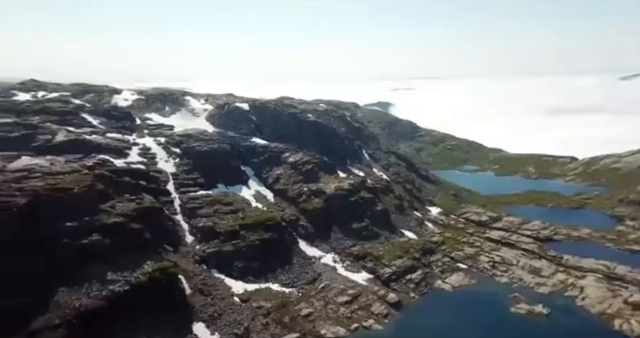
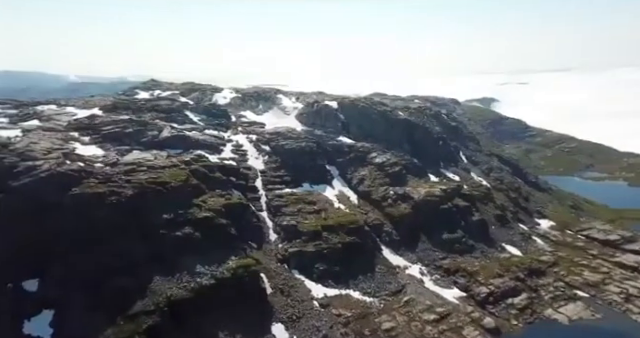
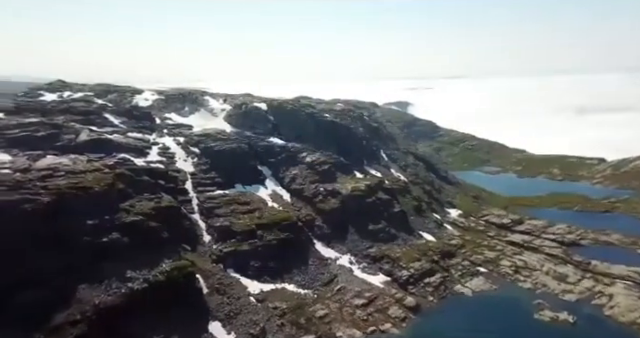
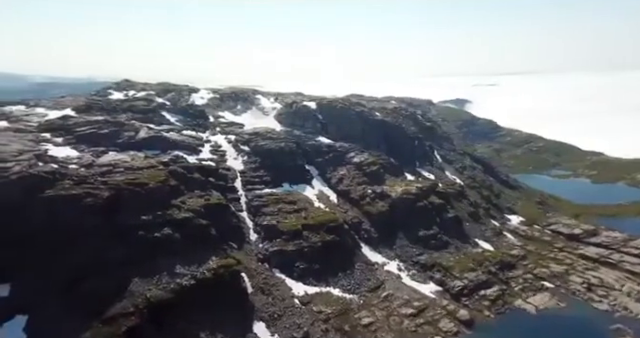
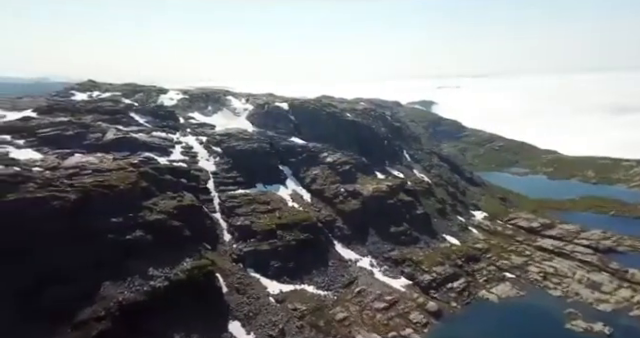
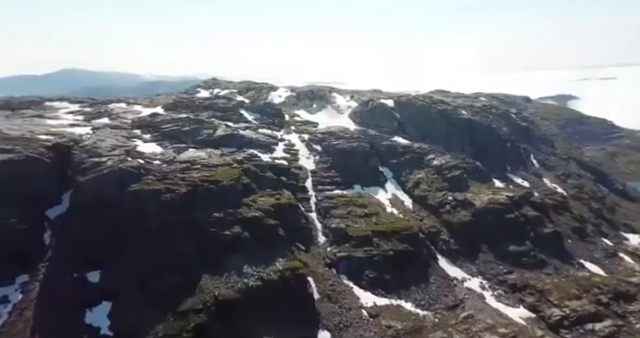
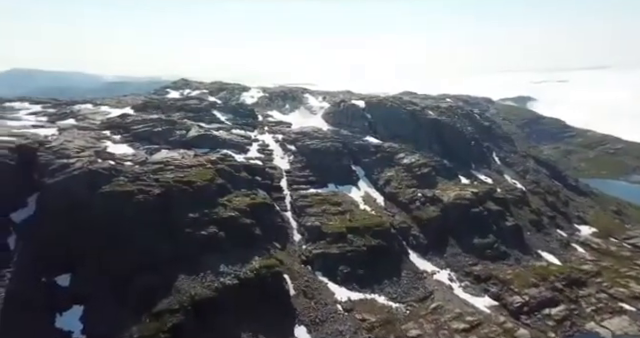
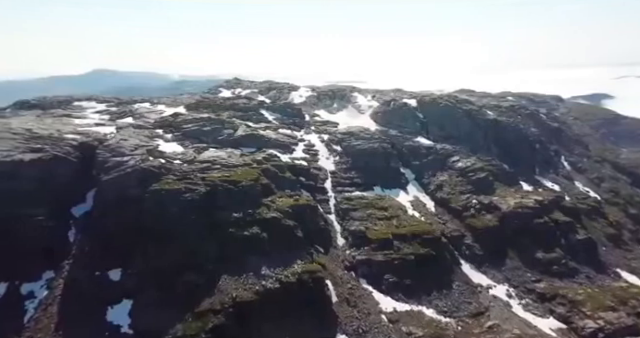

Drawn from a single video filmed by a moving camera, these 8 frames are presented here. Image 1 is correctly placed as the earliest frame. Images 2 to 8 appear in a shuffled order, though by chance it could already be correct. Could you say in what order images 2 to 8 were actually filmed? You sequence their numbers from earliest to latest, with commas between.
3, 5, 4, 2, 7, 6, 8
